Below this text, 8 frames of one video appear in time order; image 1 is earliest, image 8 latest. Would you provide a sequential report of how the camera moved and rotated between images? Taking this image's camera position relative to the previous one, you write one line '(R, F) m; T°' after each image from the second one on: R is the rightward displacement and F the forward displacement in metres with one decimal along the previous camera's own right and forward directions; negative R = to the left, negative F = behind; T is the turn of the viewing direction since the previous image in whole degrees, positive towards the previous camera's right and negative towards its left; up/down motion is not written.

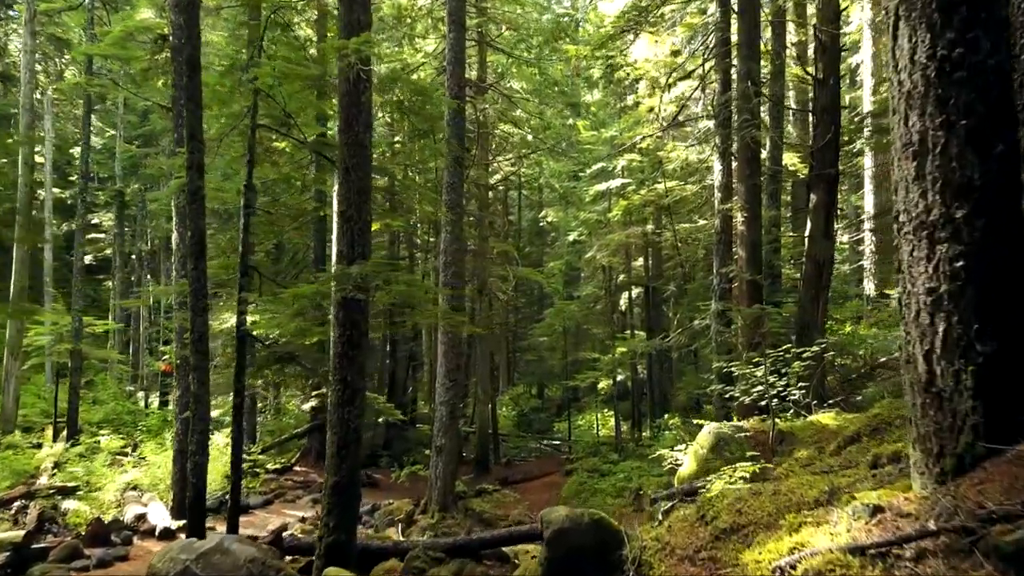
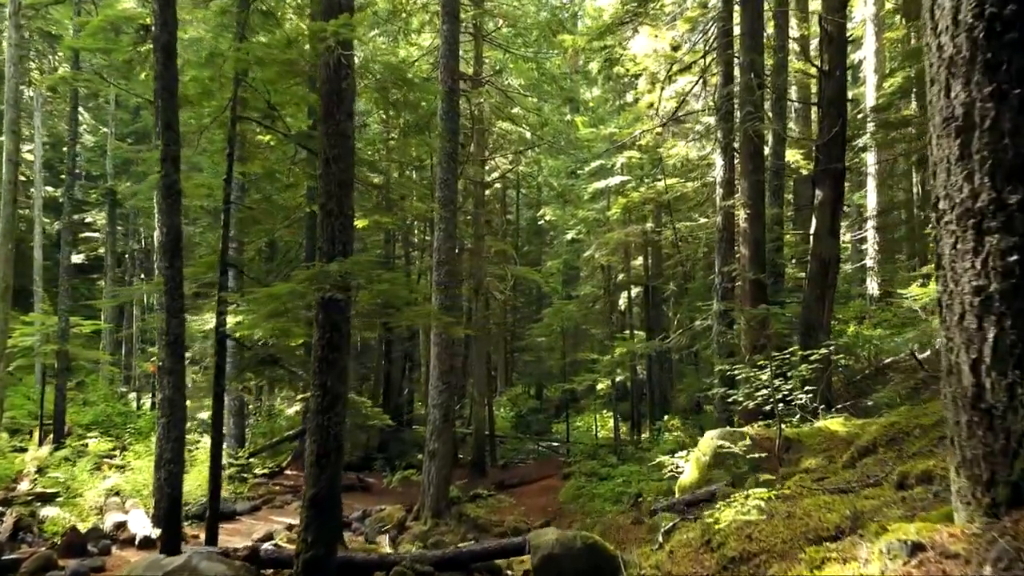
(+0.1, +0.4) m; 0°
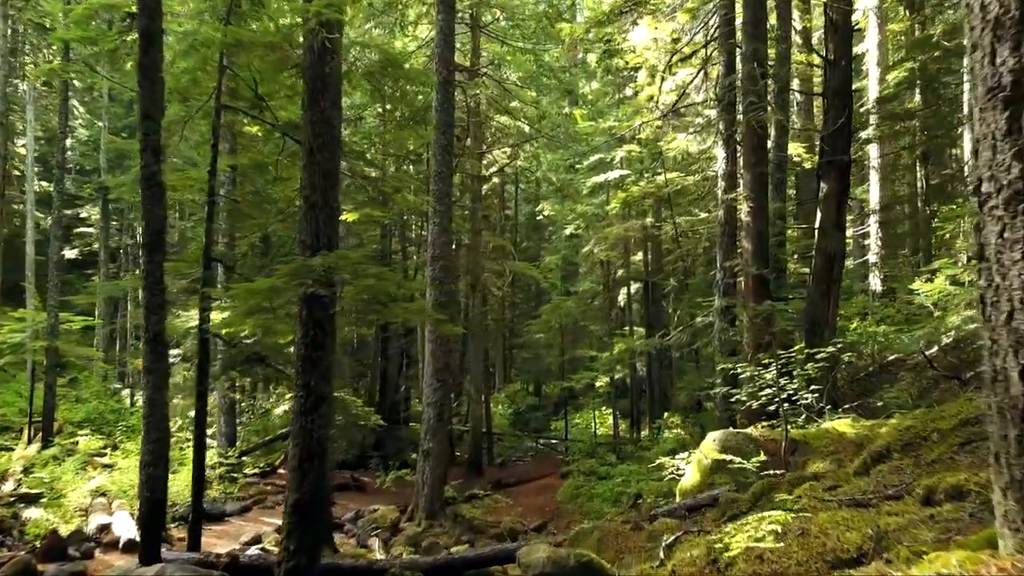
(+0.1, +0.3) m; 0°
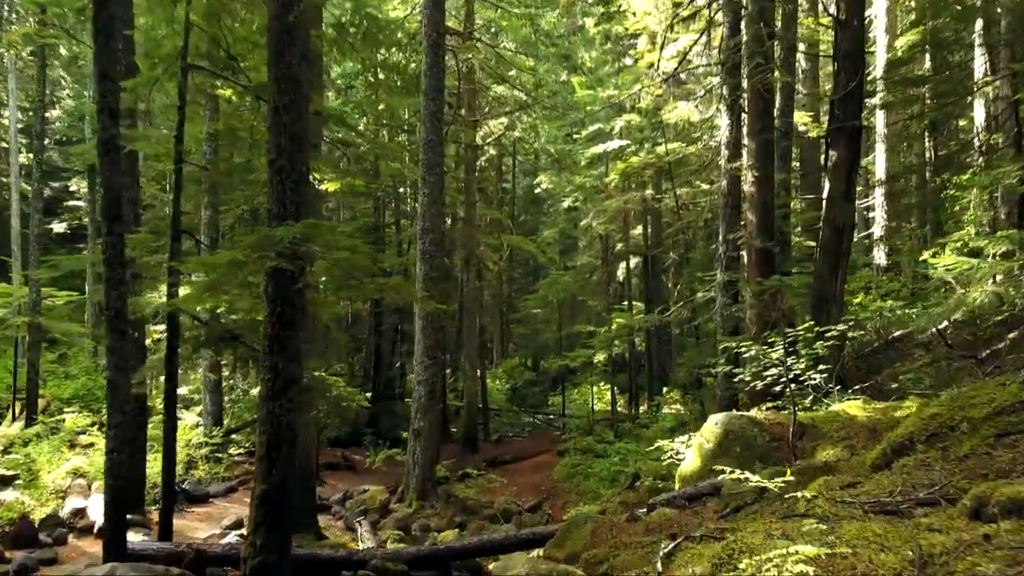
(+0.1, +0.5) m; 0°
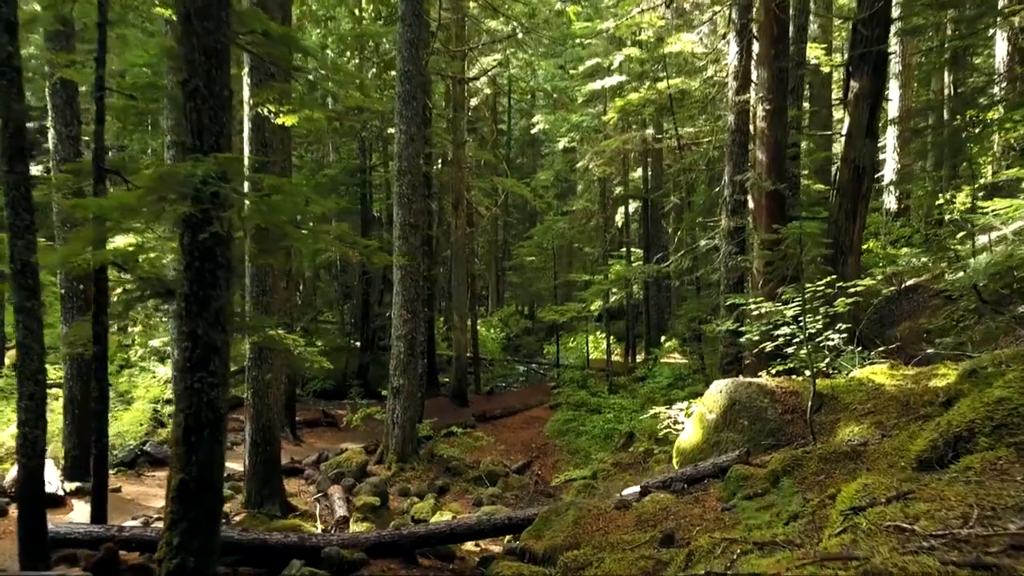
(+0.2, +1.0) m; 0°
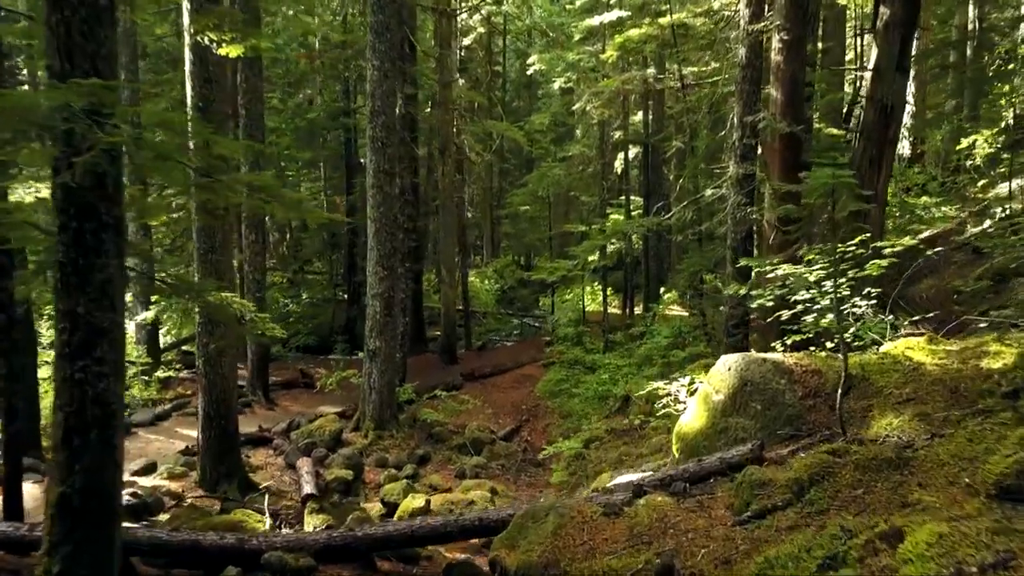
(+0.2, +1.0) m; 0°
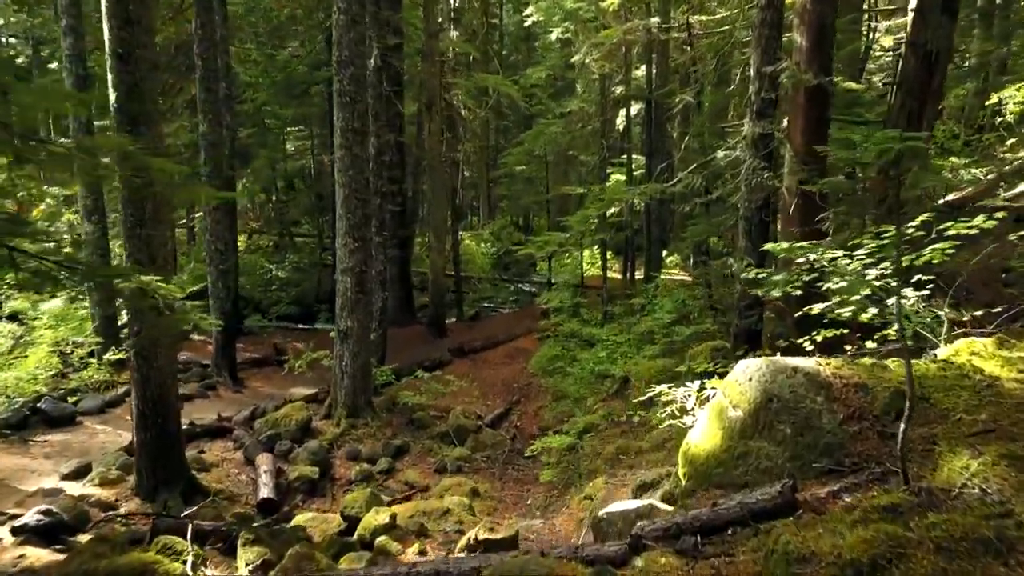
(+0.2, +1.1) m; 0°
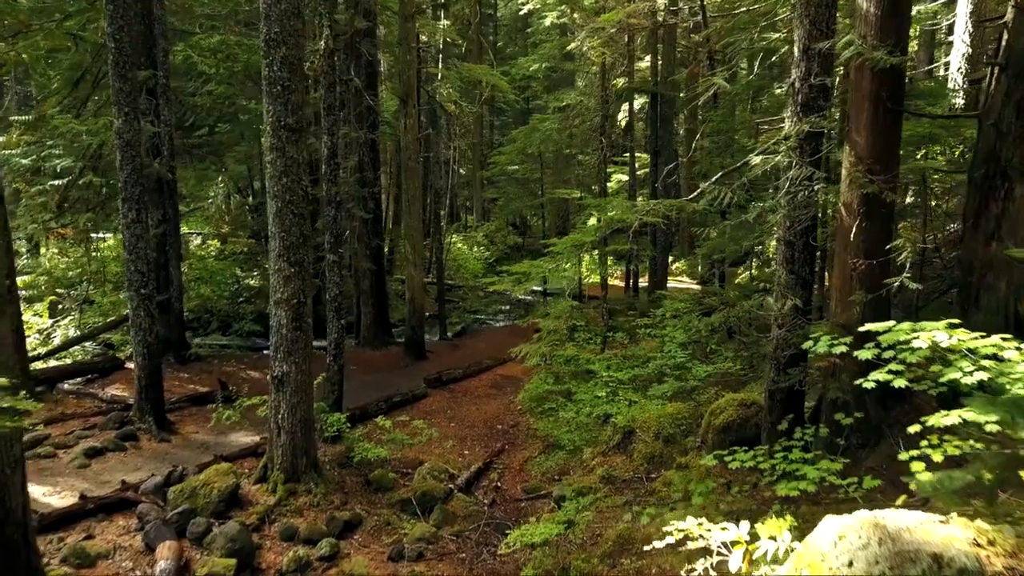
(+0.3, +1.9) m; 0°
